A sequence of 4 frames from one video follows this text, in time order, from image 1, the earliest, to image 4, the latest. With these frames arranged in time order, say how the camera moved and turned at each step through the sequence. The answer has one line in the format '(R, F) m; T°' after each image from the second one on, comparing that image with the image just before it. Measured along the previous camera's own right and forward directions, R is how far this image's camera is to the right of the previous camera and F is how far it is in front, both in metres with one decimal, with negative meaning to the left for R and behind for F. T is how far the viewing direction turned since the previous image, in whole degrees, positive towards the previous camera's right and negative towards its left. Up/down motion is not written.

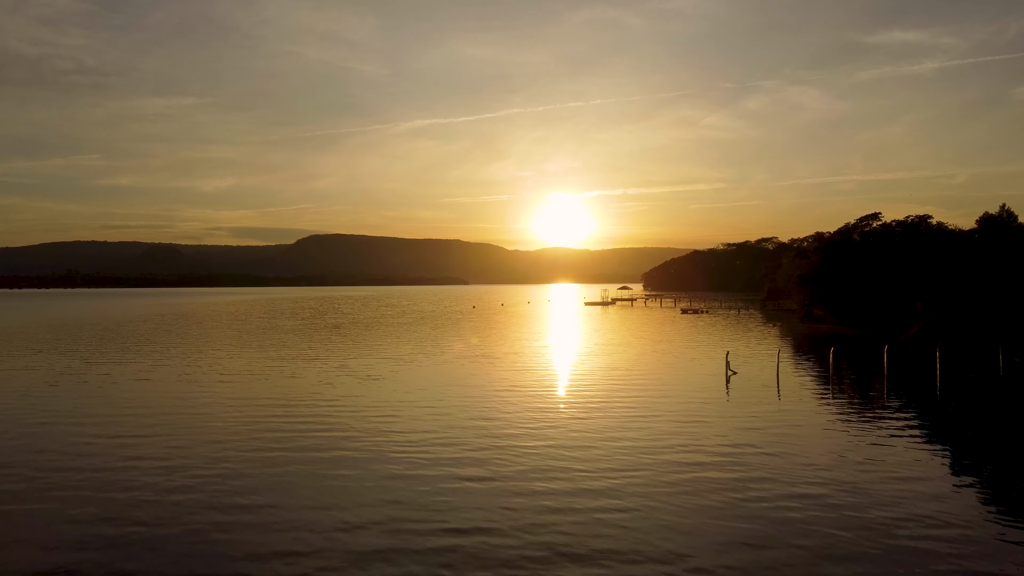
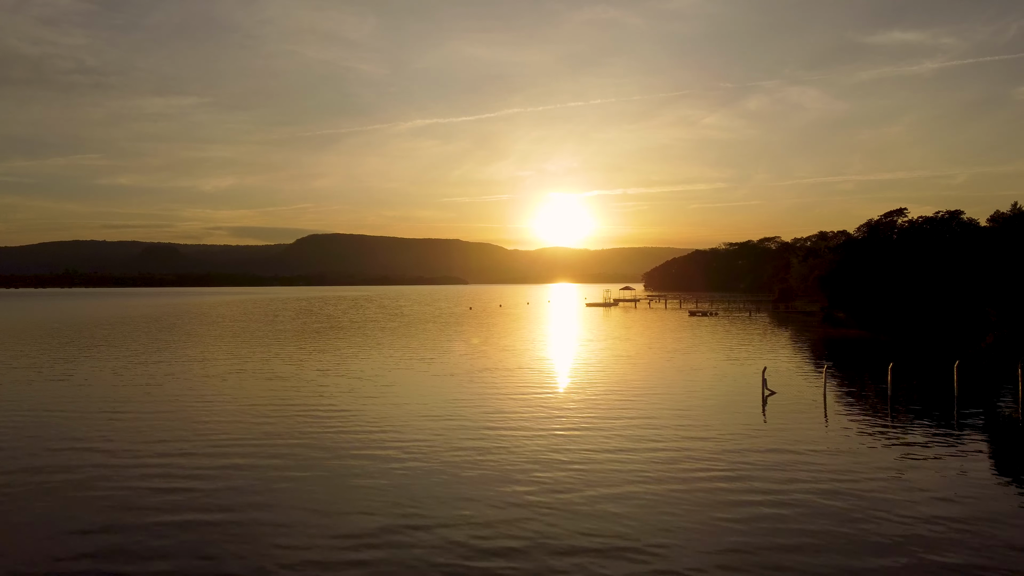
(-1.6, -0.2) m; 0°
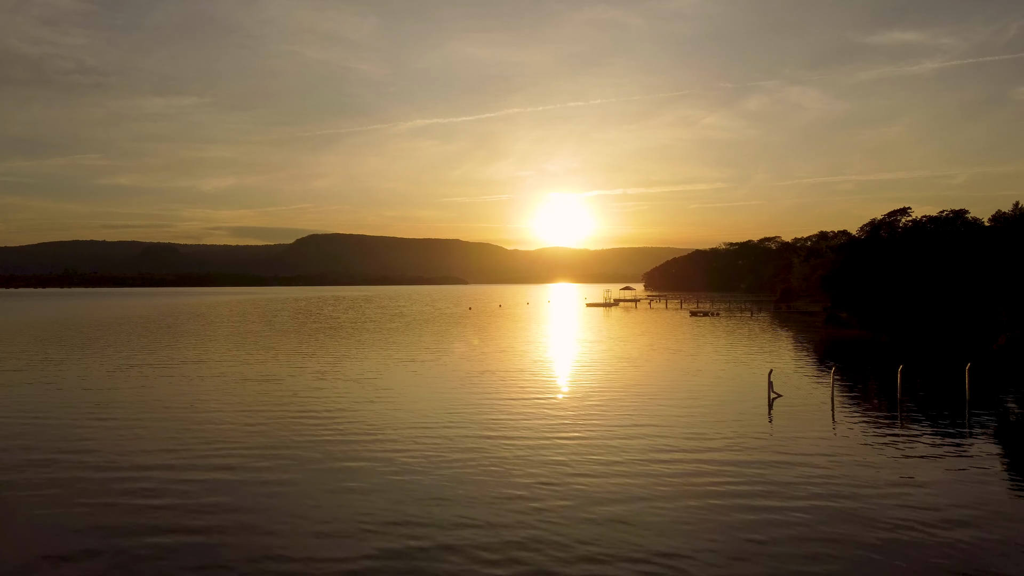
(+0.4, +1.6) m; 0°
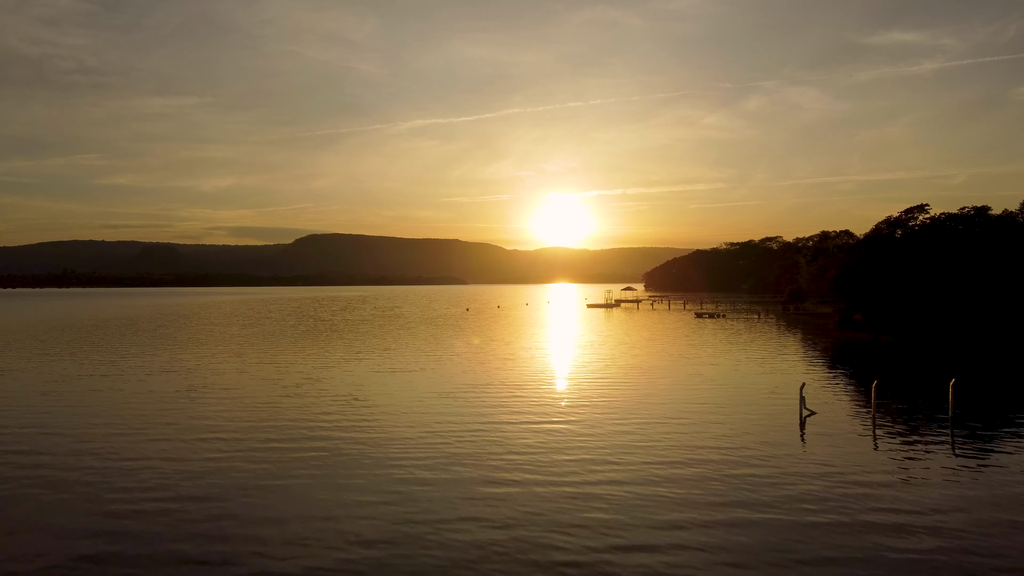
(-2.1, -0.3) m; 0°
